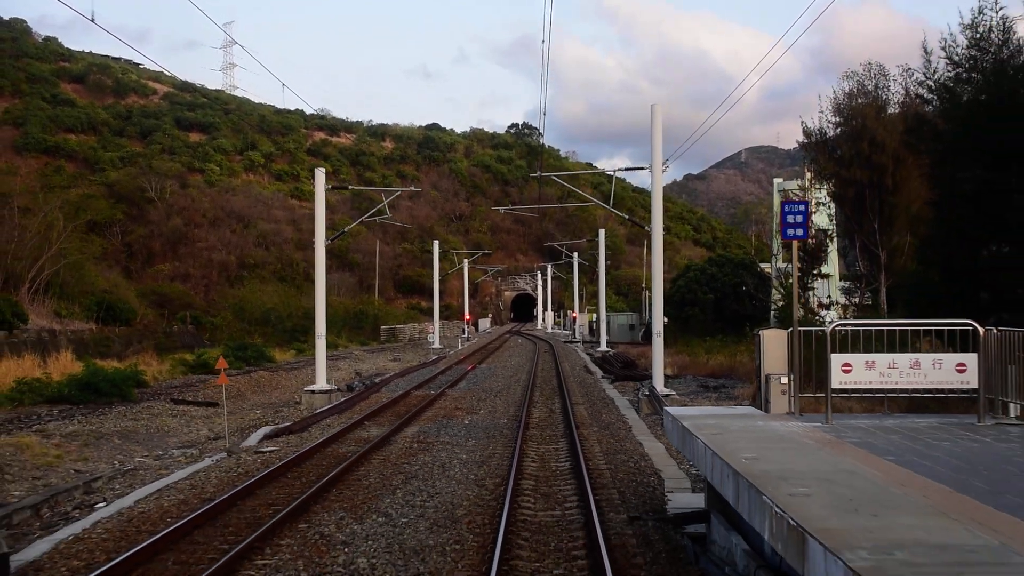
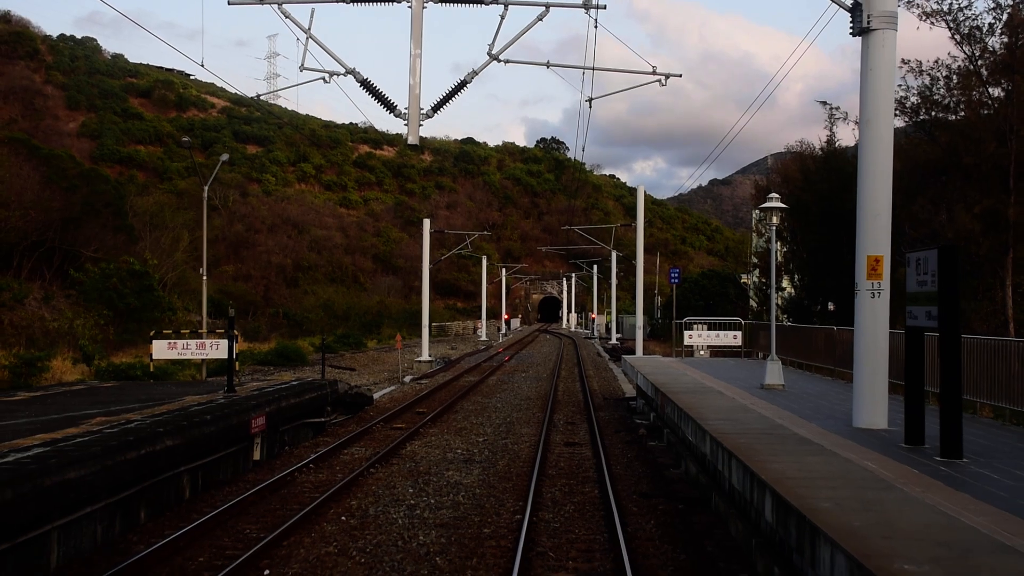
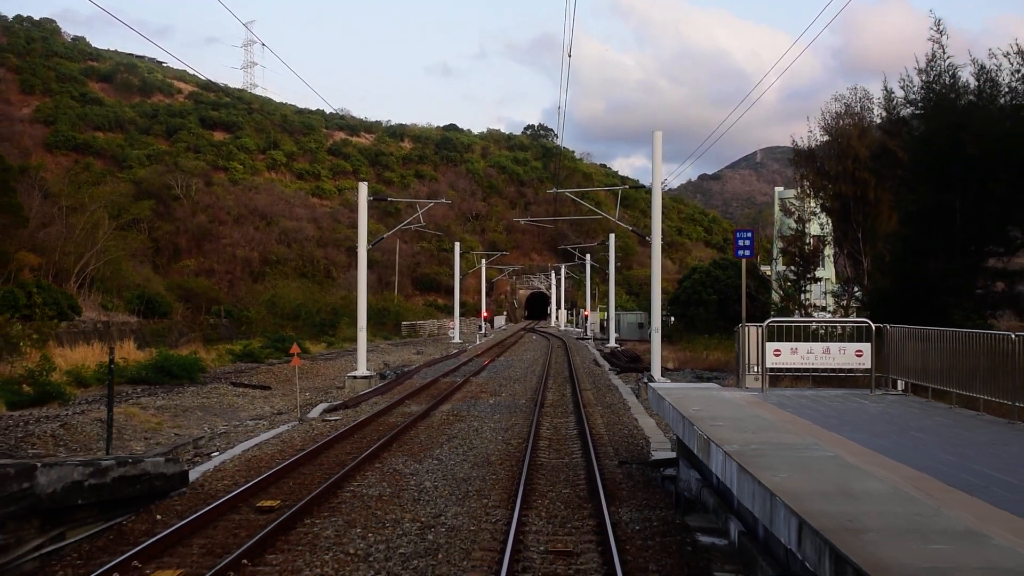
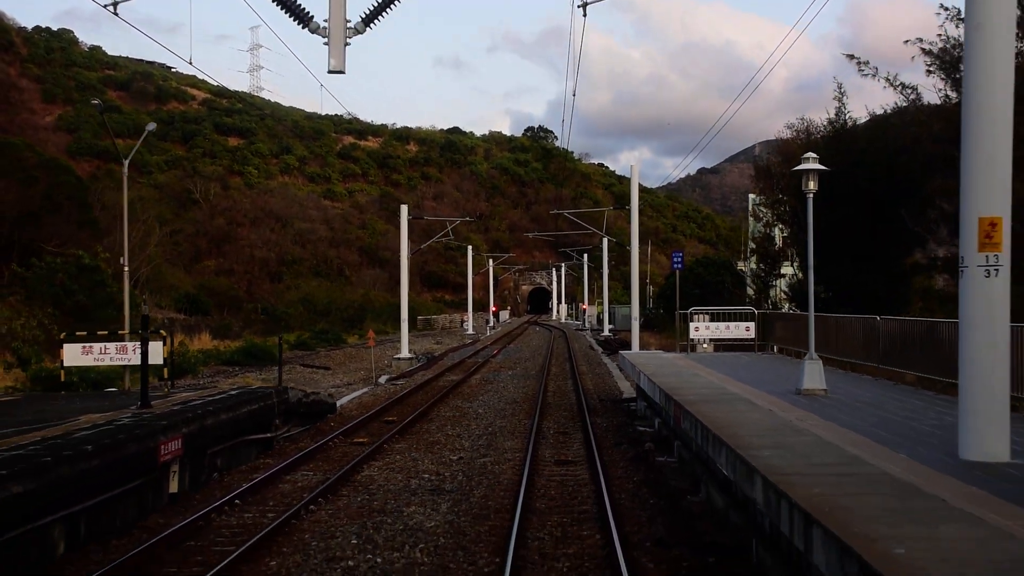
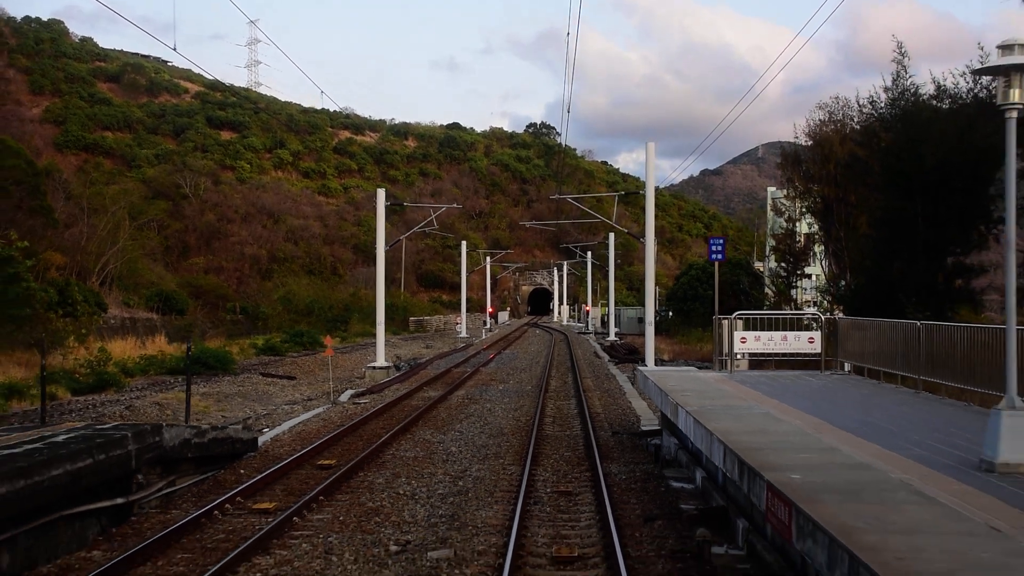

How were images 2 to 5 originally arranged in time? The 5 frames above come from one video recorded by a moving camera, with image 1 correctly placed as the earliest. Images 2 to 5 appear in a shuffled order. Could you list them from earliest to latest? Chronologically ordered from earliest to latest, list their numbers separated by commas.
3, 5, 4, 2
